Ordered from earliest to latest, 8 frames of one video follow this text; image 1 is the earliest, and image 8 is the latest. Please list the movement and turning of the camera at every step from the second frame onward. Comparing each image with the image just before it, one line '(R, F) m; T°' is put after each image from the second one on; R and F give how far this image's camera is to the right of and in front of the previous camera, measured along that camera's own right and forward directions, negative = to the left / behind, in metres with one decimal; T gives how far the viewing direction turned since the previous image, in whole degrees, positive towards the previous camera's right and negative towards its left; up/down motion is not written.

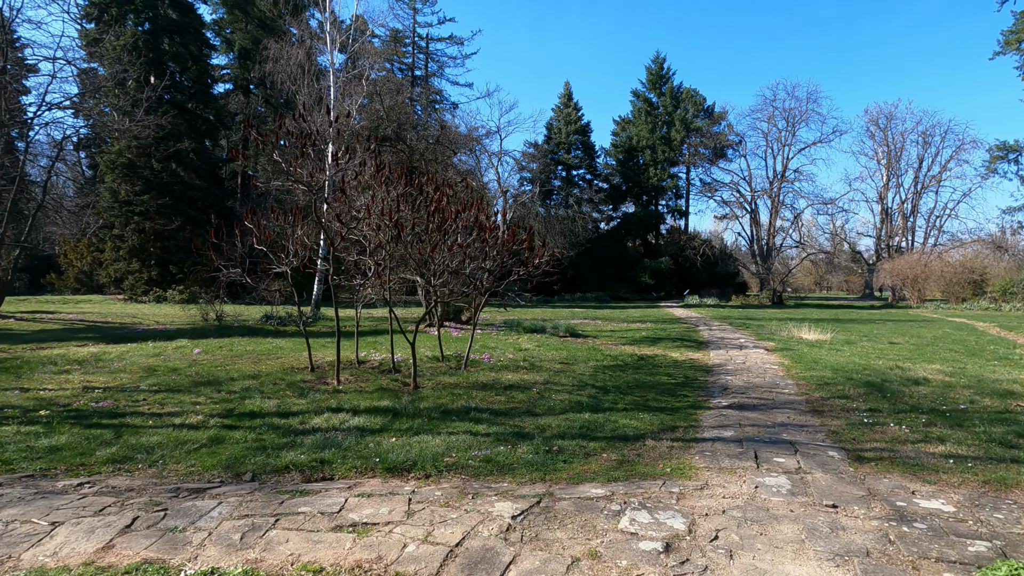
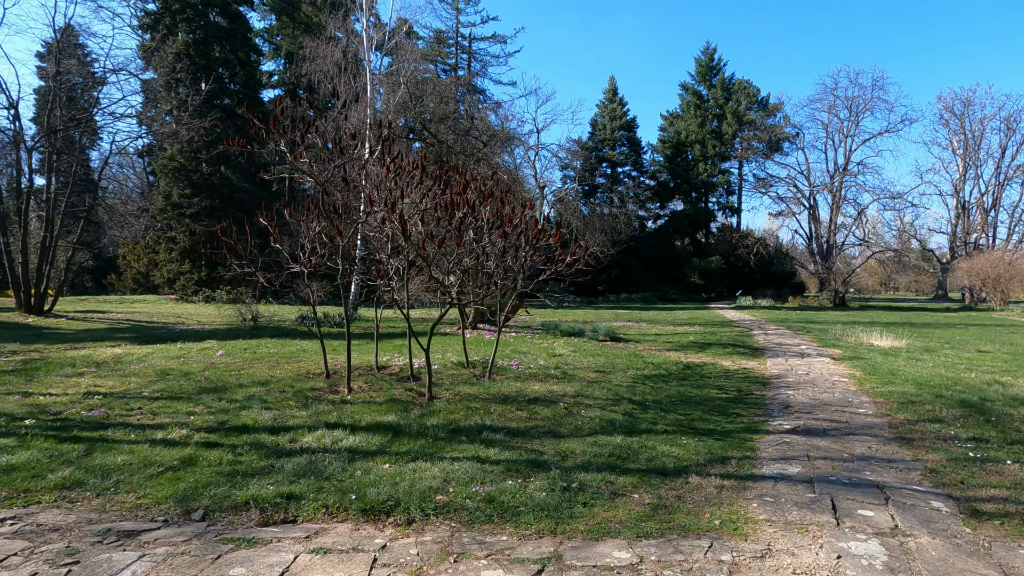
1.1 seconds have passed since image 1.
(+0.2, +0.7) m; -5°
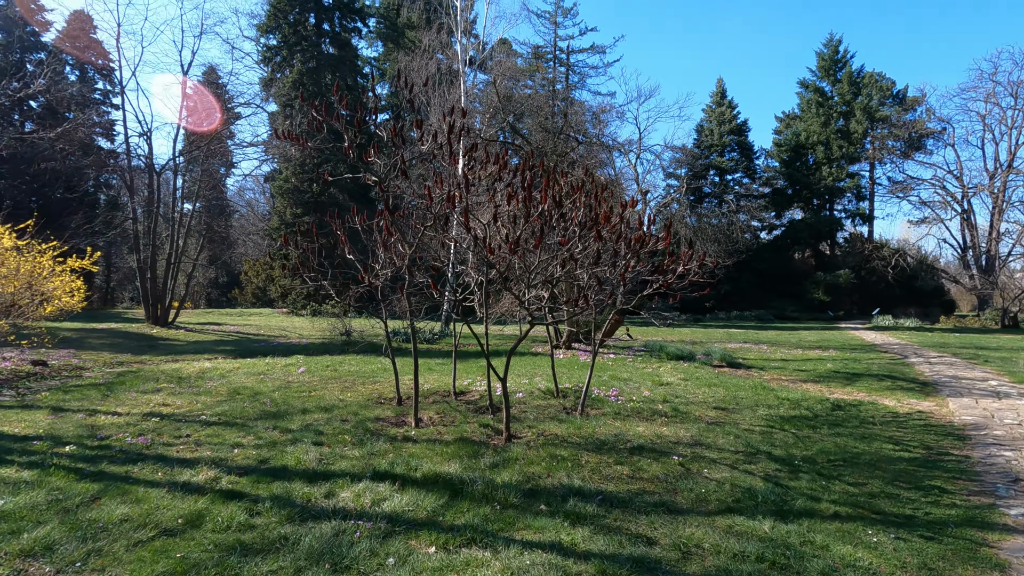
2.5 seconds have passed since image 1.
(0.0, +1.1) m; -11°
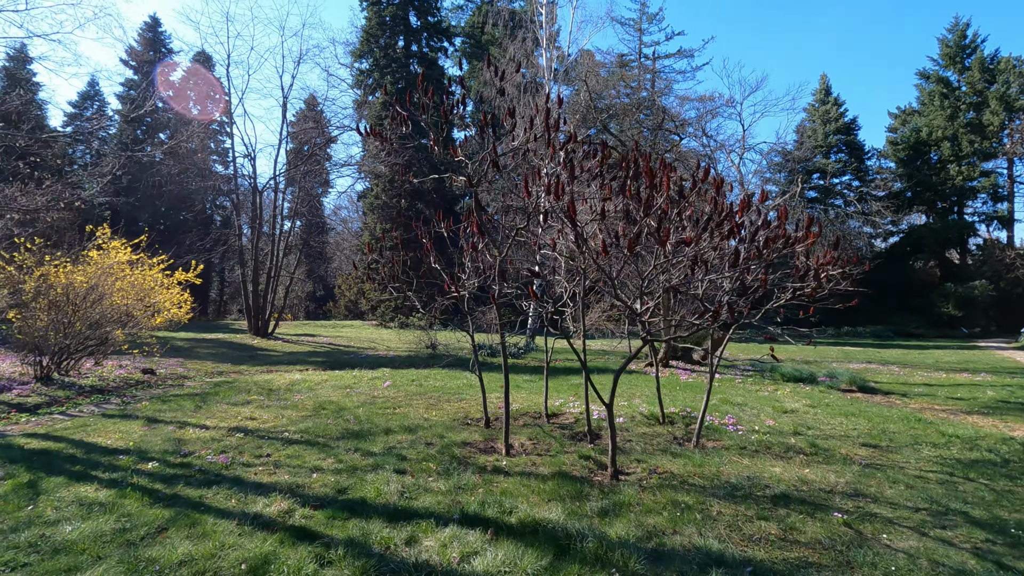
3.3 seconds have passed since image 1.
(-0.2, +0.6) m; -9°
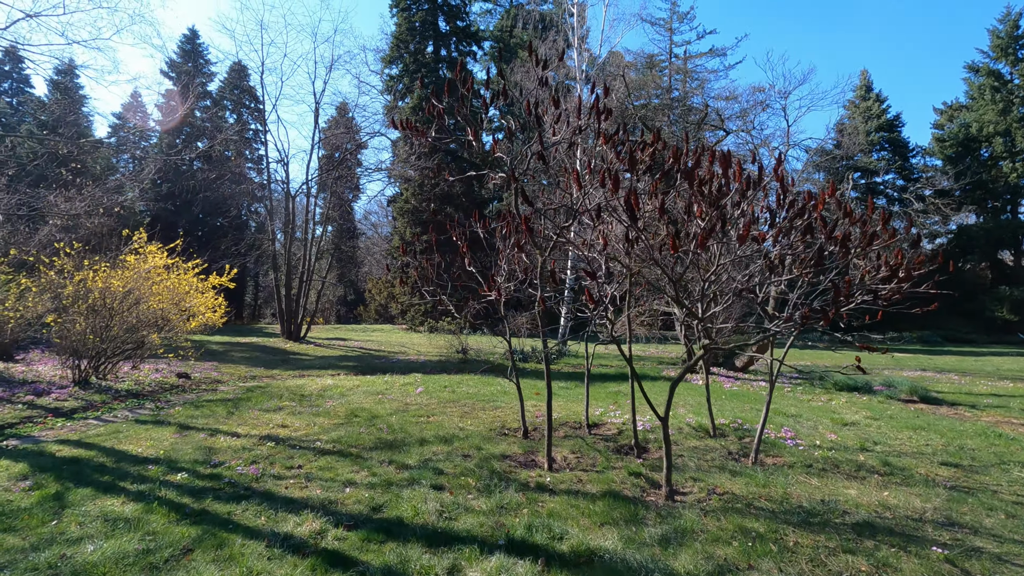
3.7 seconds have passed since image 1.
(-0.1, +0.3) m; -3°
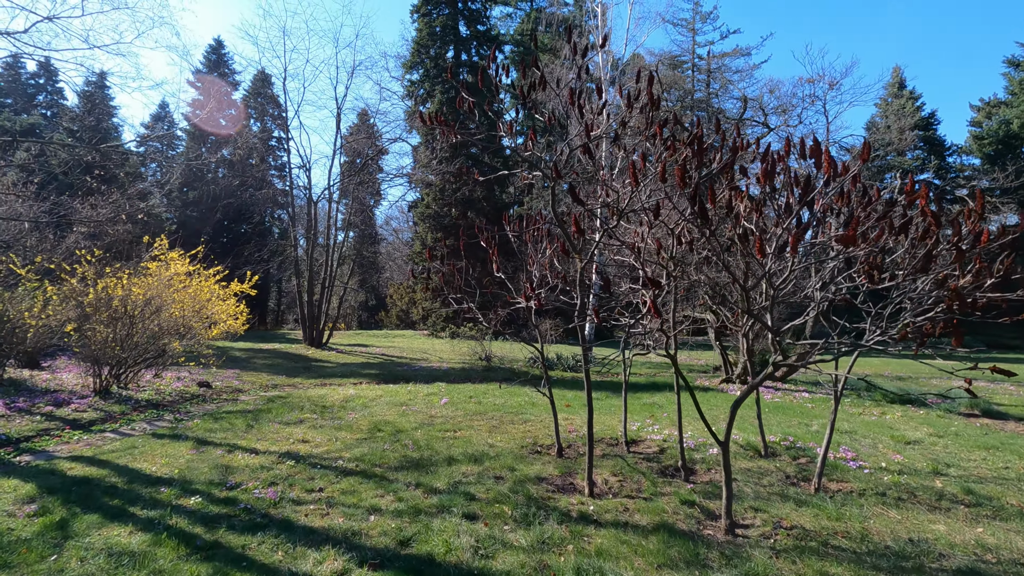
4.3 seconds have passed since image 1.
(-0.1, +0.4) m; -2°
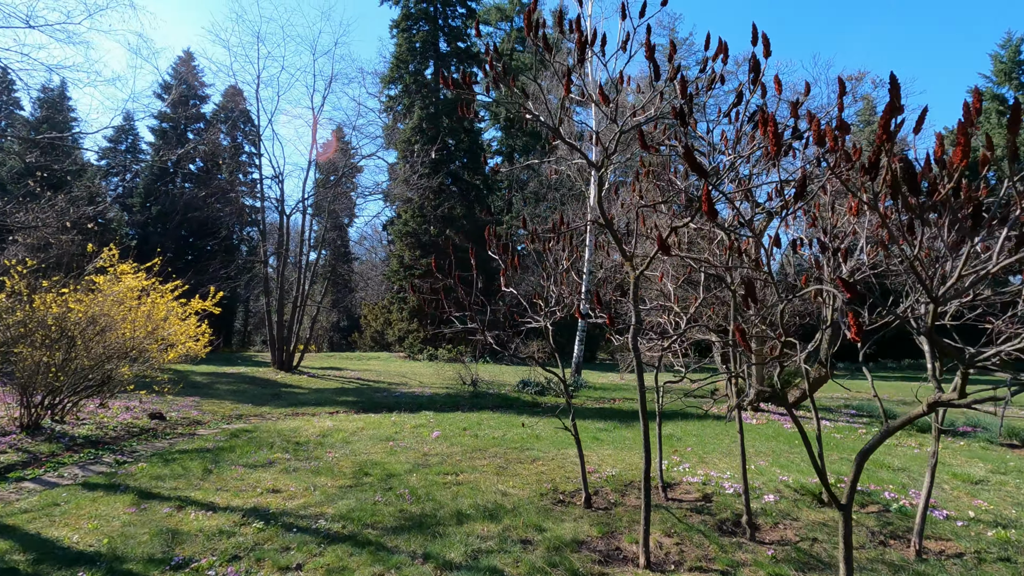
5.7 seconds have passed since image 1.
(-0.4, +0.9) m; +3°
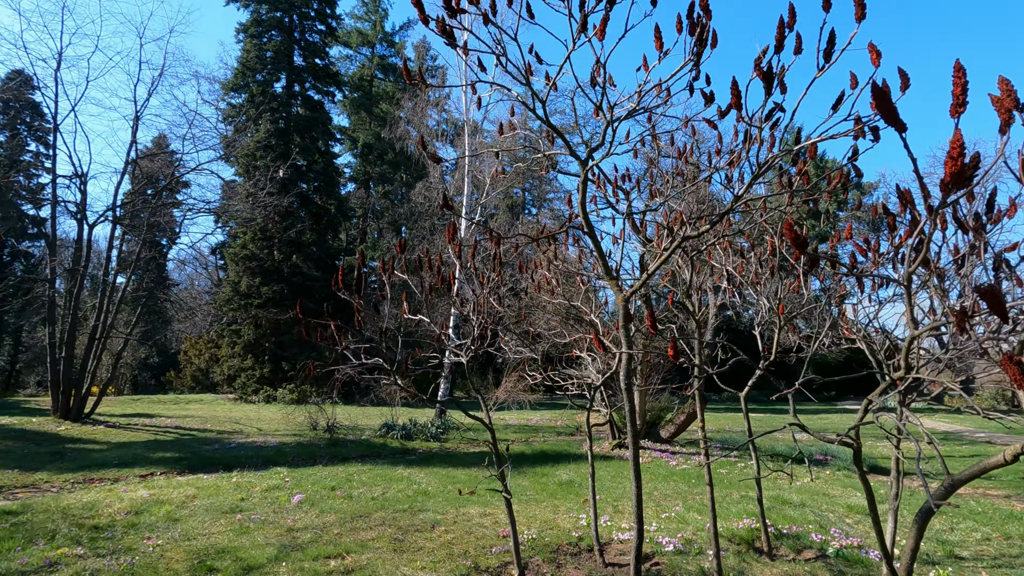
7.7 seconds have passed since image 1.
(-0.5, +0.9) m; +16°
